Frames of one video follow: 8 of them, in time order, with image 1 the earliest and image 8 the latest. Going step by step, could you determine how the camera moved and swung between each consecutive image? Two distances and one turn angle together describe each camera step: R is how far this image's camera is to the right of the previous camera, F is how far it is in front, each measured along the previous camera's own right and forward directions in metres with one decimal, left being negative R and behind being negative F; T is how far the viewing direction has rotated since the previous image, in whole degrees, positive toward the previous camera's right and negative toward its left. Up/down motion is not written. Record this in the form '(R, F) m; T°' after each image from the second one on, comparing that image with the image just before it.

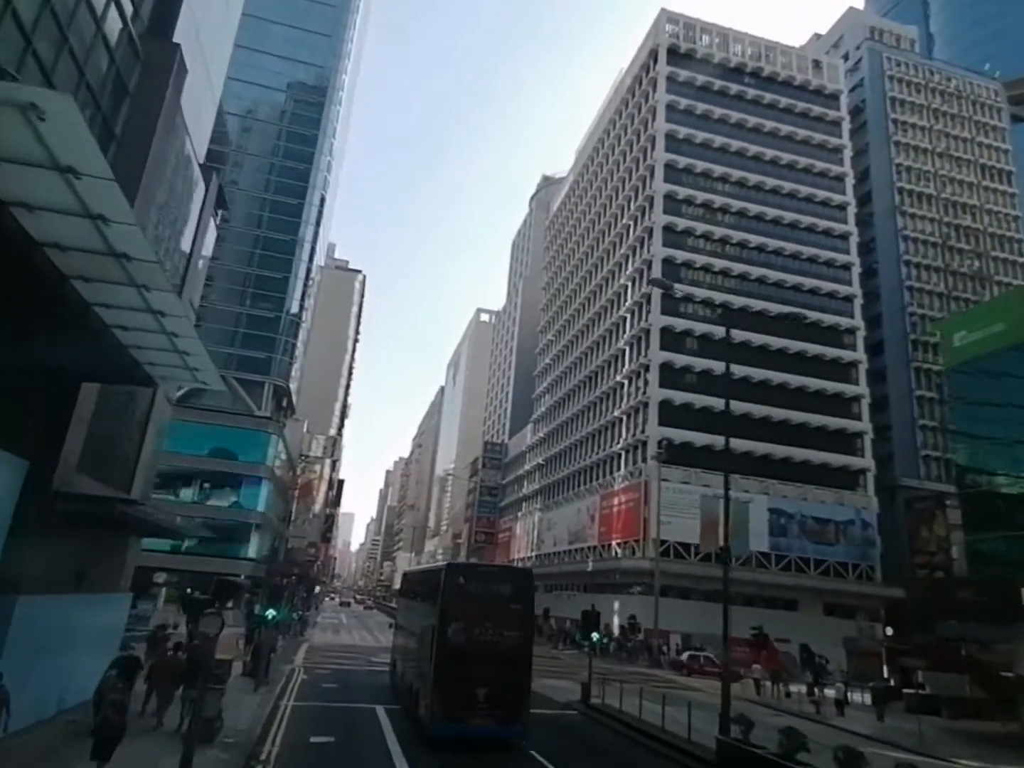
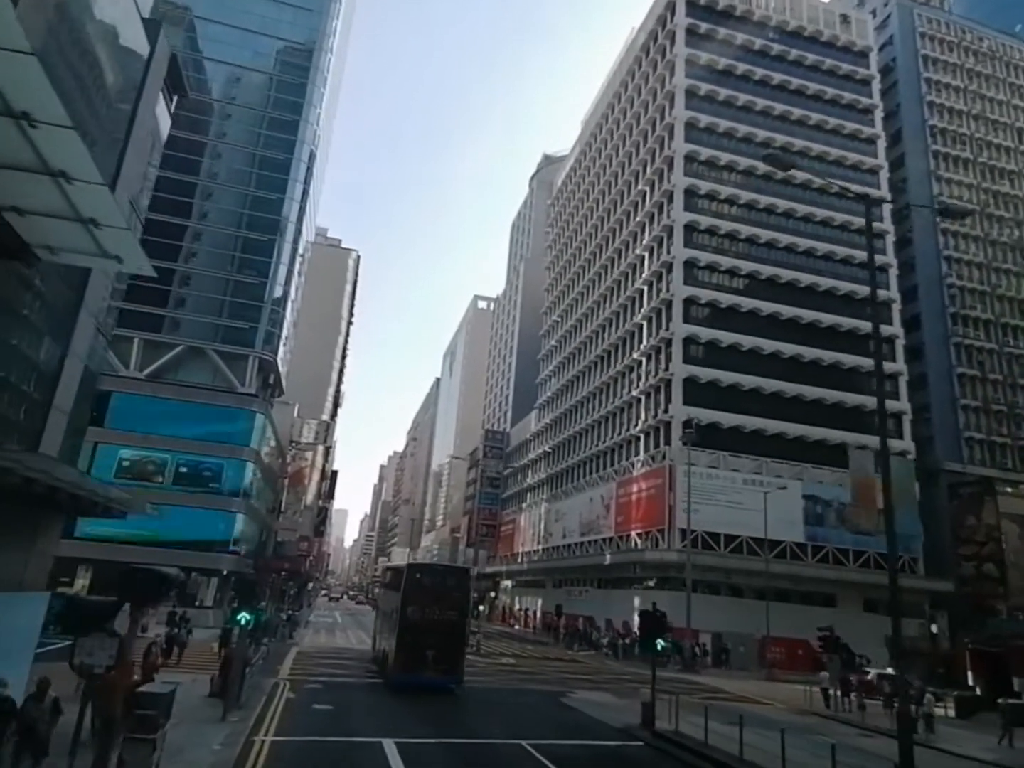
(-1.4, +5.9) m; +1°
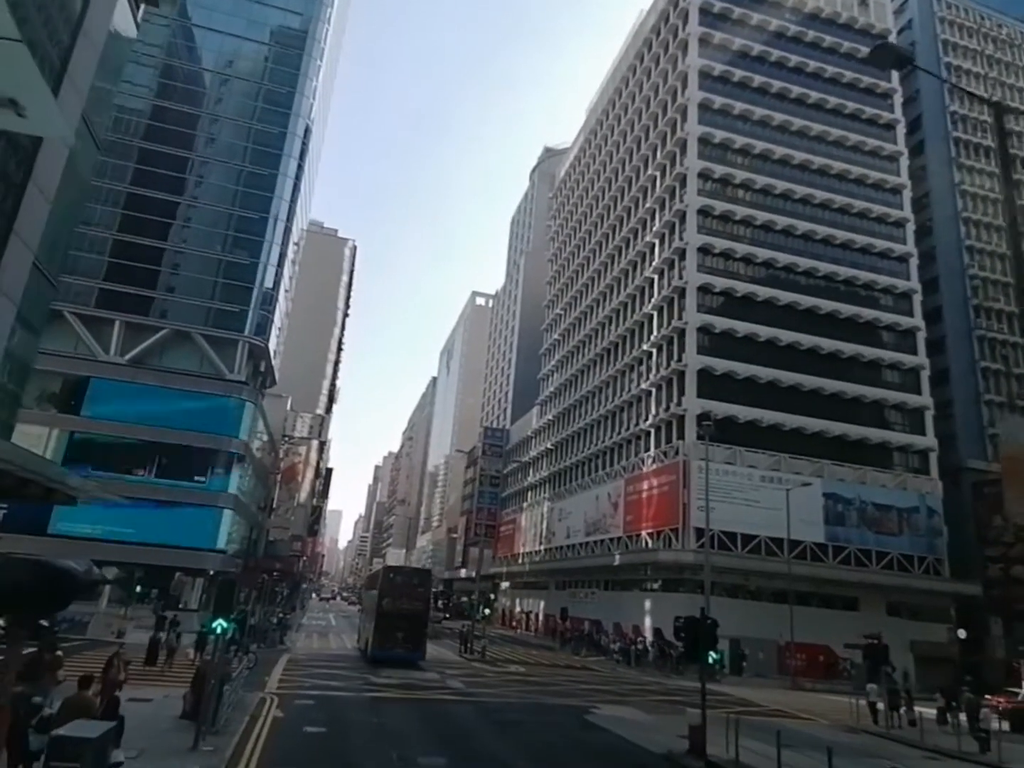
(-0.8, +3.1) m; 0°
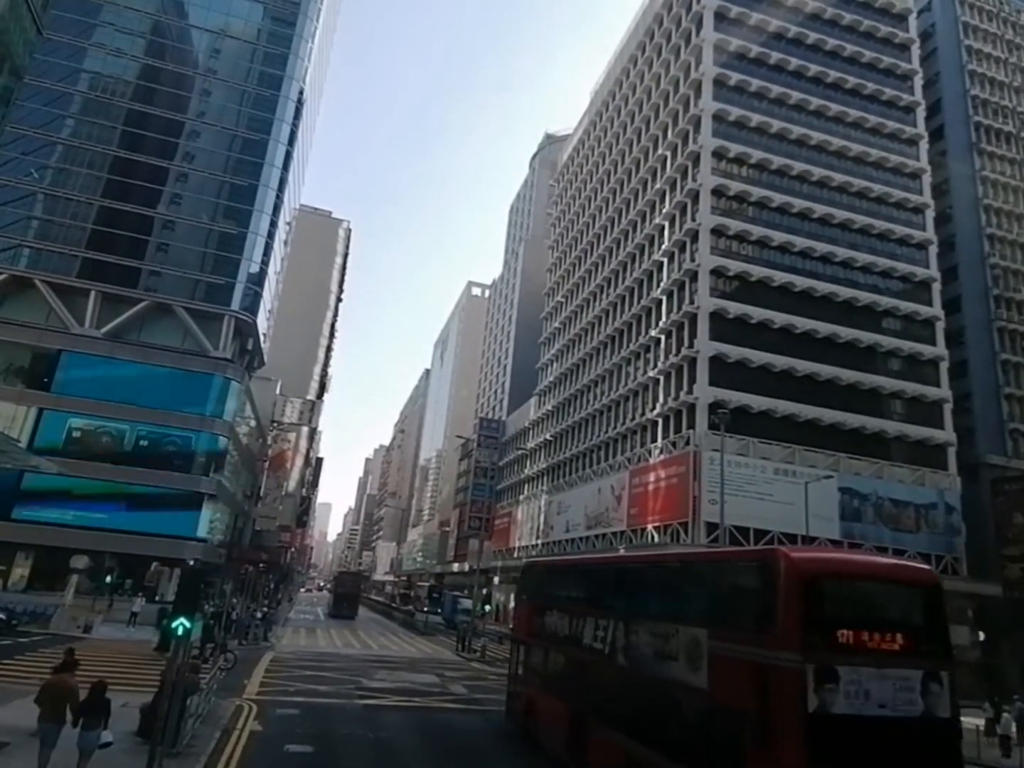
(-0.7, +3.0) m; +1°
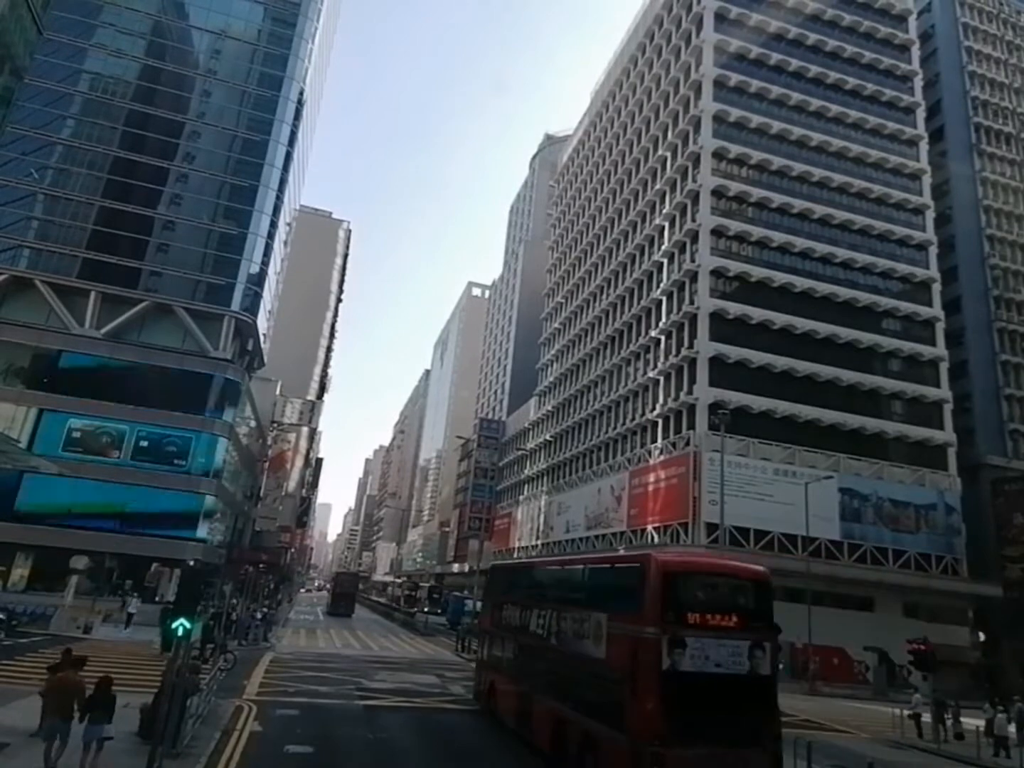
(0.0, 0.0) m; 0°
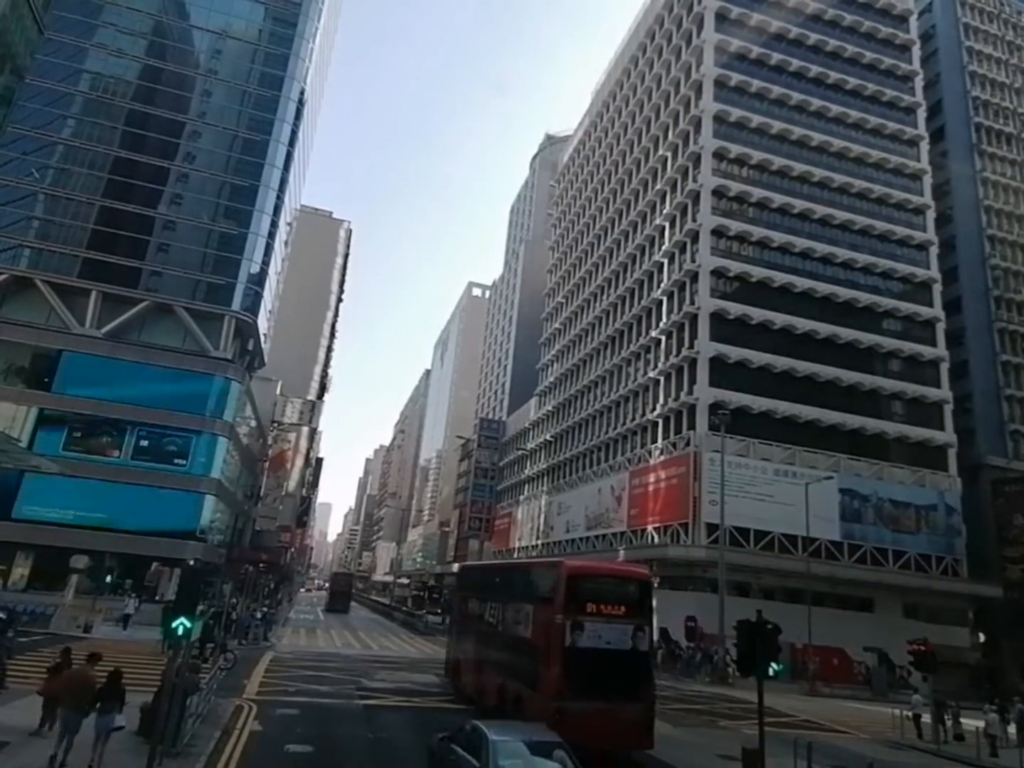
(0.0, 0.0) m; 0°
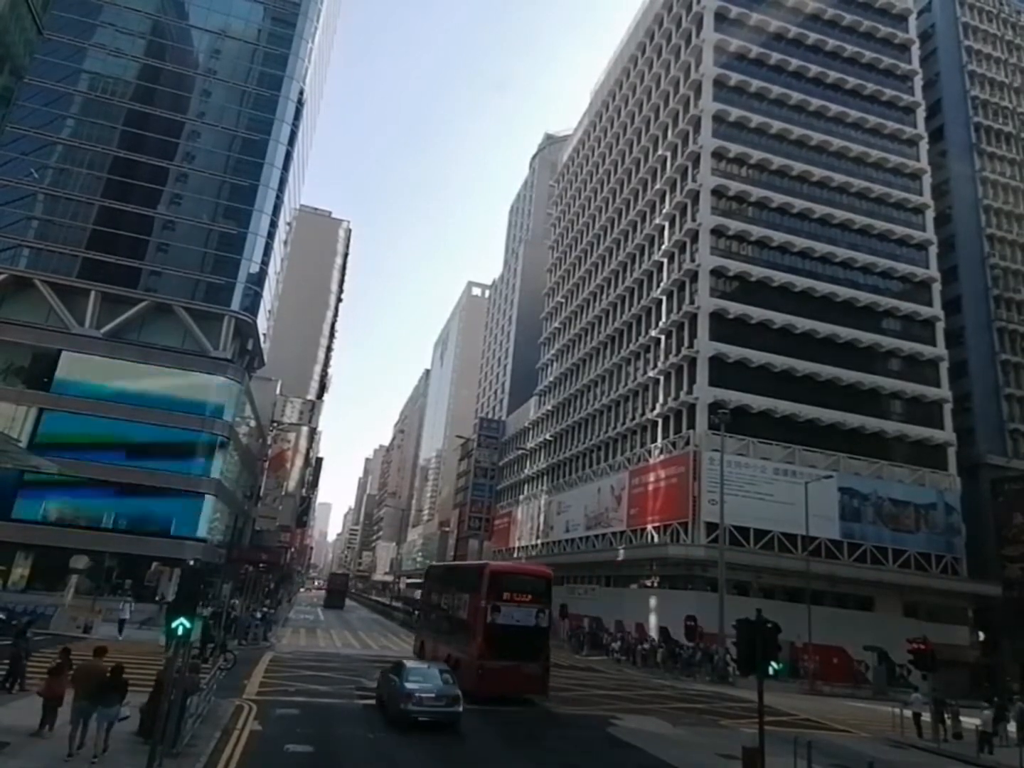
(0.0, 0.0) m; 0°
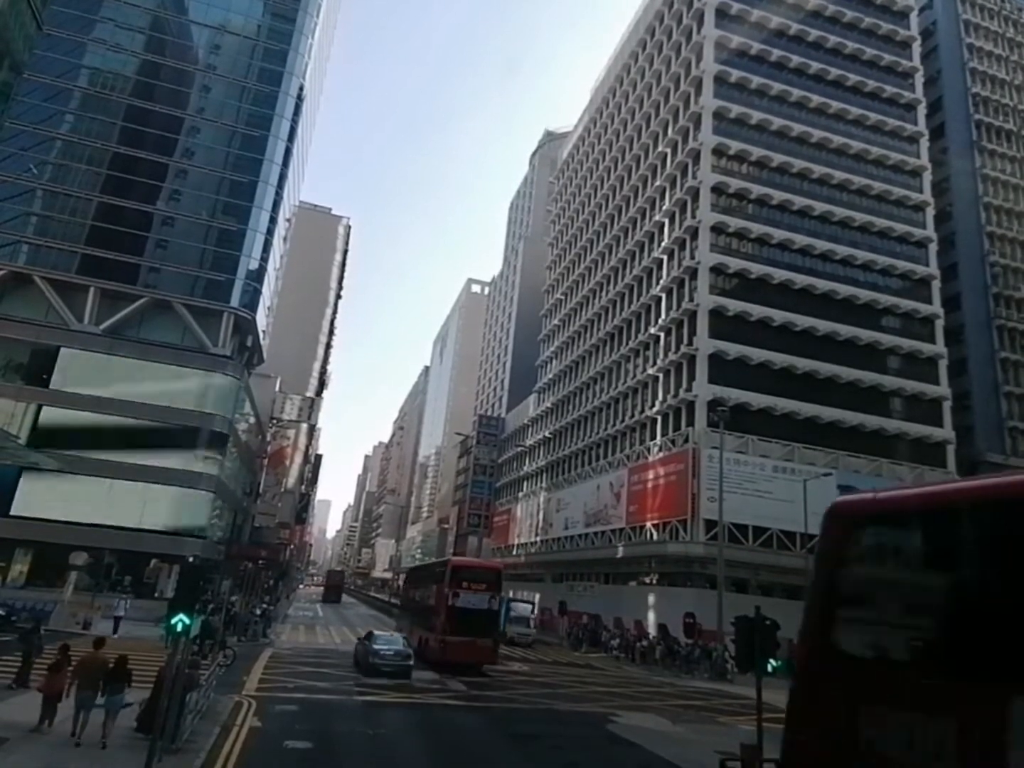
(0.0, 0.0) m; 0°
